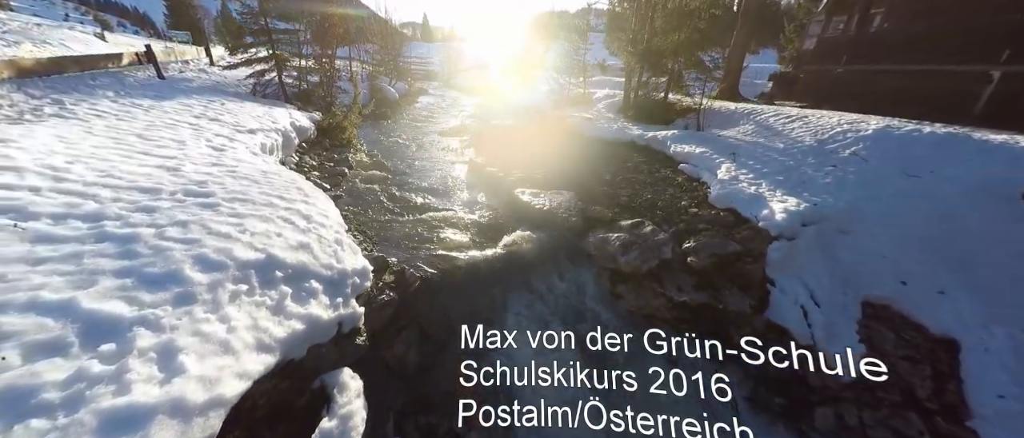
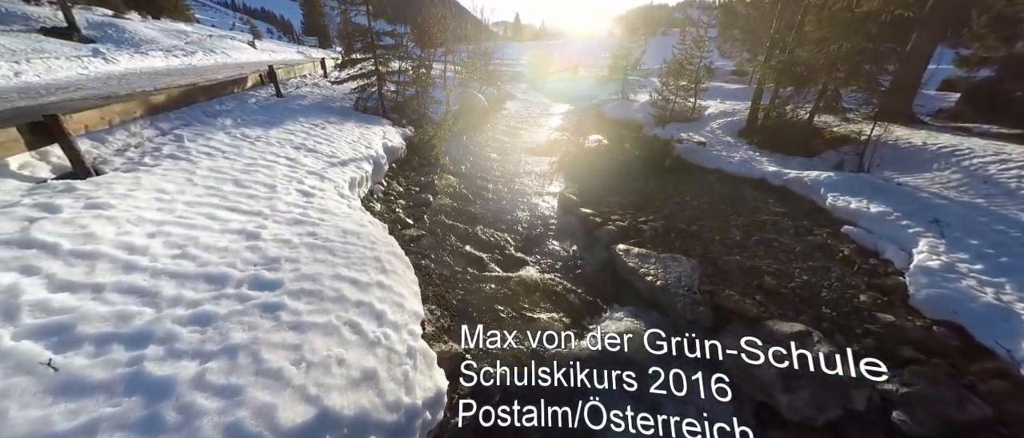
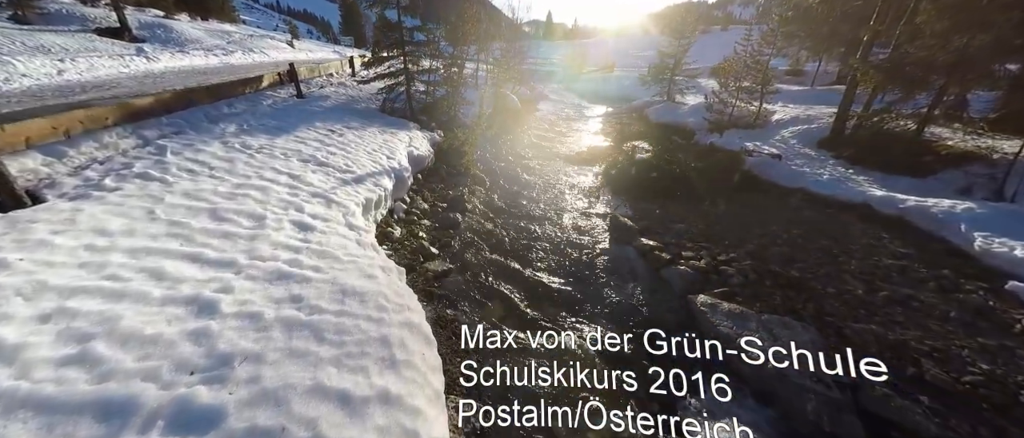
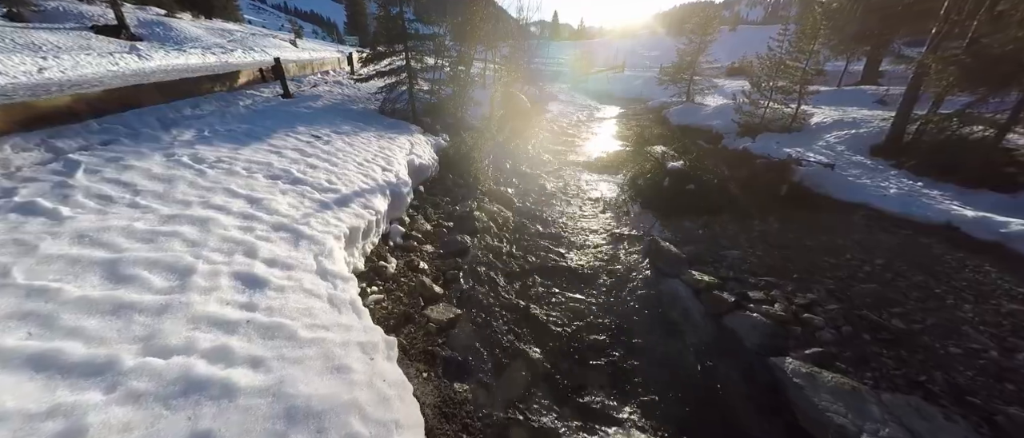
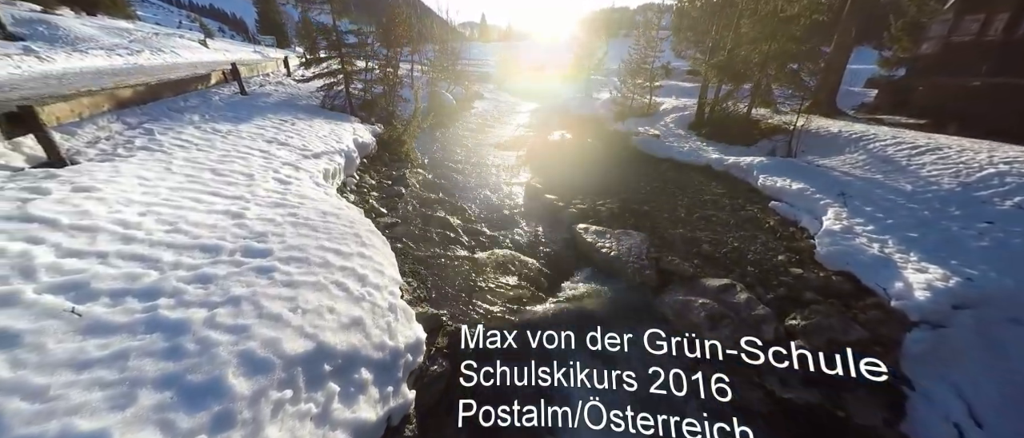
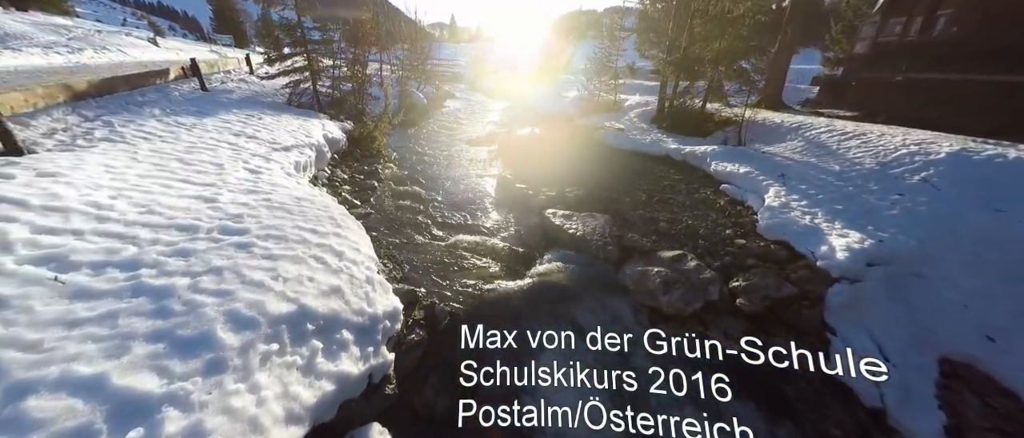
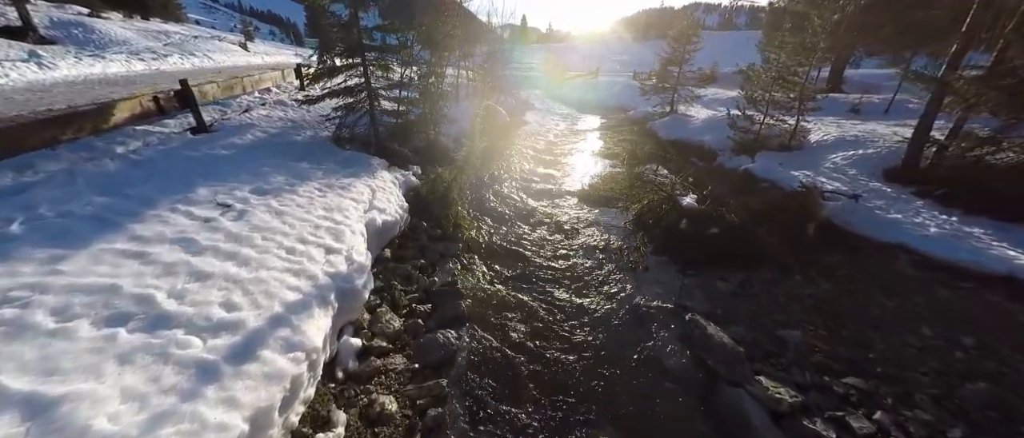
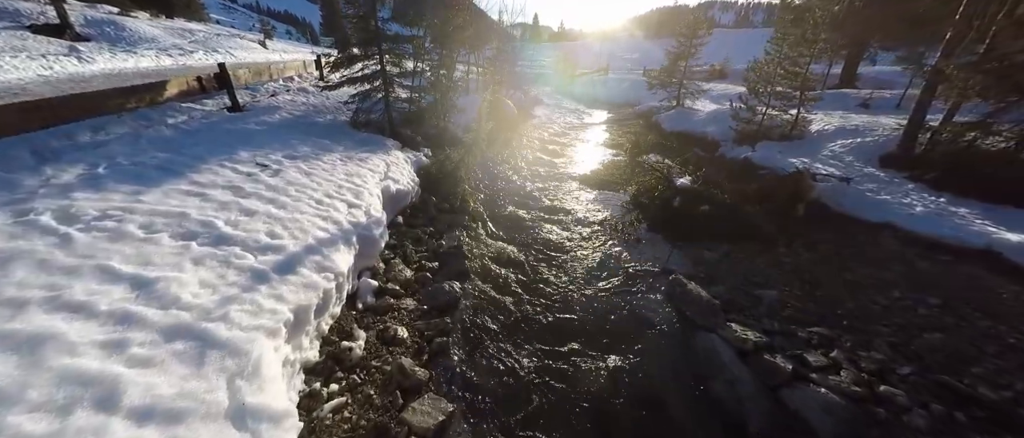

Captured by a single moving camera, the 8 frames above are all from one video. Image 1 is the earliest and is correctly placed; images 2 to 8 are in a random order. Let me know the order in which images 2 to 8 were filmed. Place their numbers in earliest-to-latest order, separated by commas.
6, 5, 2, 3, 4, 8, 7
